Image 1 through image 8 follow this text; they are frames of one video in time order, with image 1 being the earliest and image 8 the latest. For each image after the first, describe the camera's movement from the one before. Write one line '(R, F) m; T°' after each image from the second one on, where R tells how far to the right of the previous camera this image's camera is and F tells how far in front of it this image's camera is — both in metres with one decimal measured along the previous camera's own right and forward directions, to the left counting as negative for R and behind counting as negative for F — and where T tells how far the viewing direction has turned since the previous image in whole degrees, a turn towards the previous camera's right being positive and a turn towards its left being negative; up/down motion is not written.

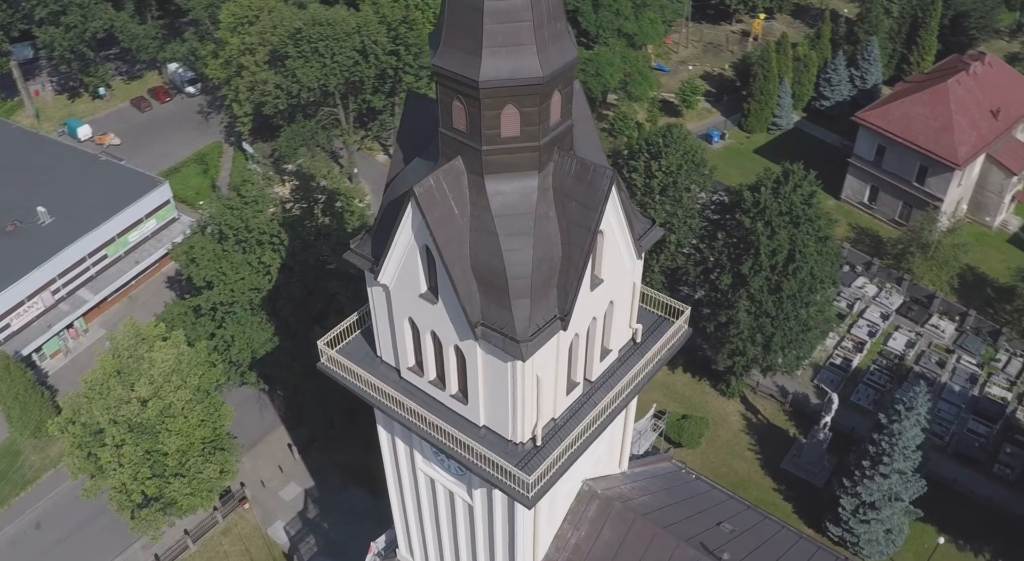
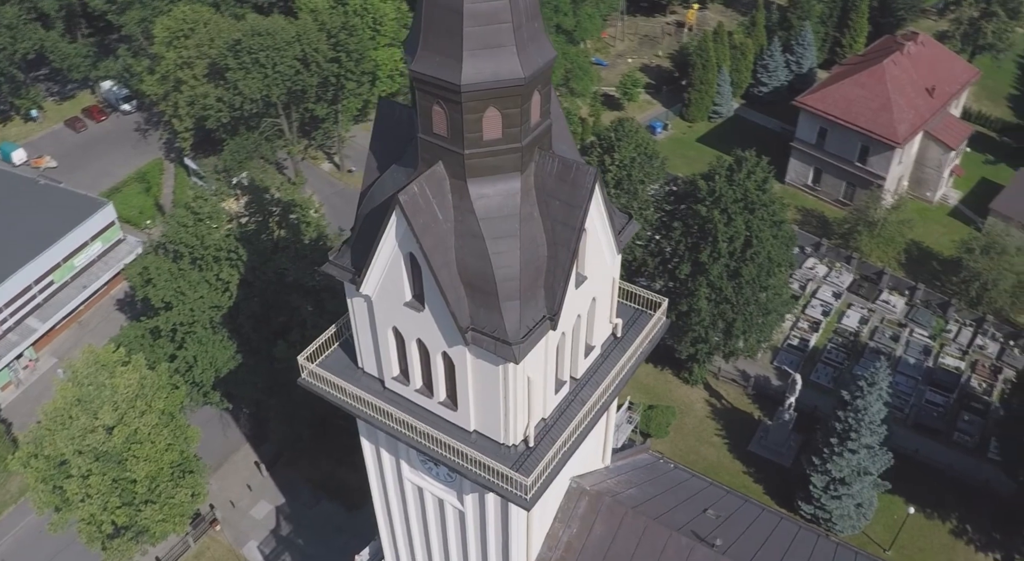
(-0.5, +0.1) m; +3°
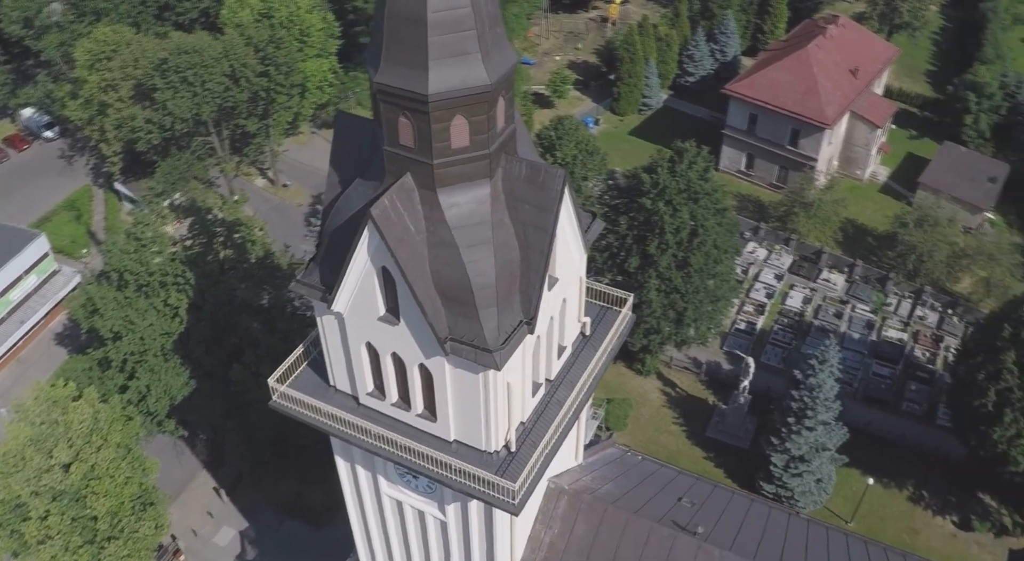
(-0.4, 0.0) m; +4°
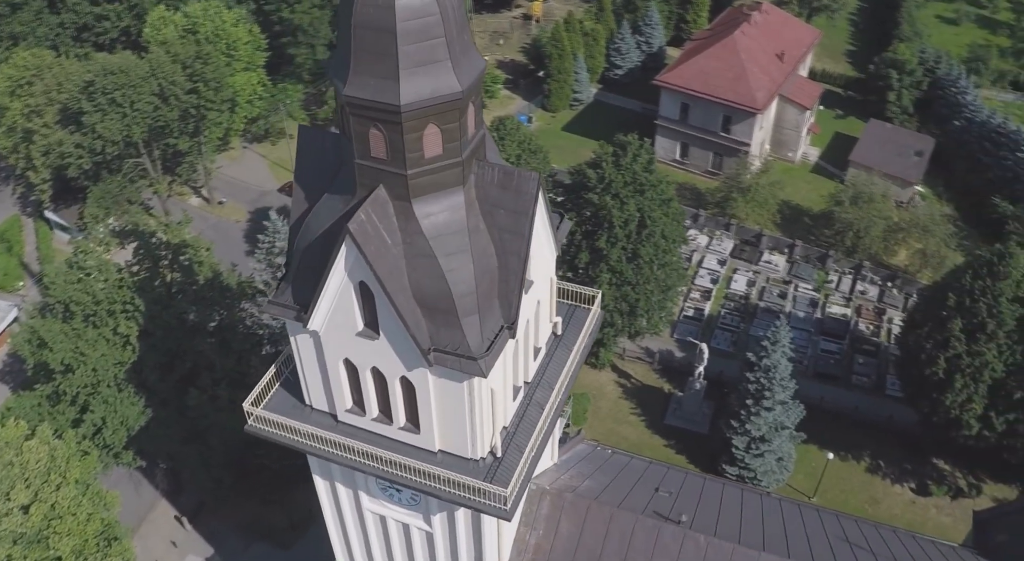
(-0.5, 0.0) m; +4°
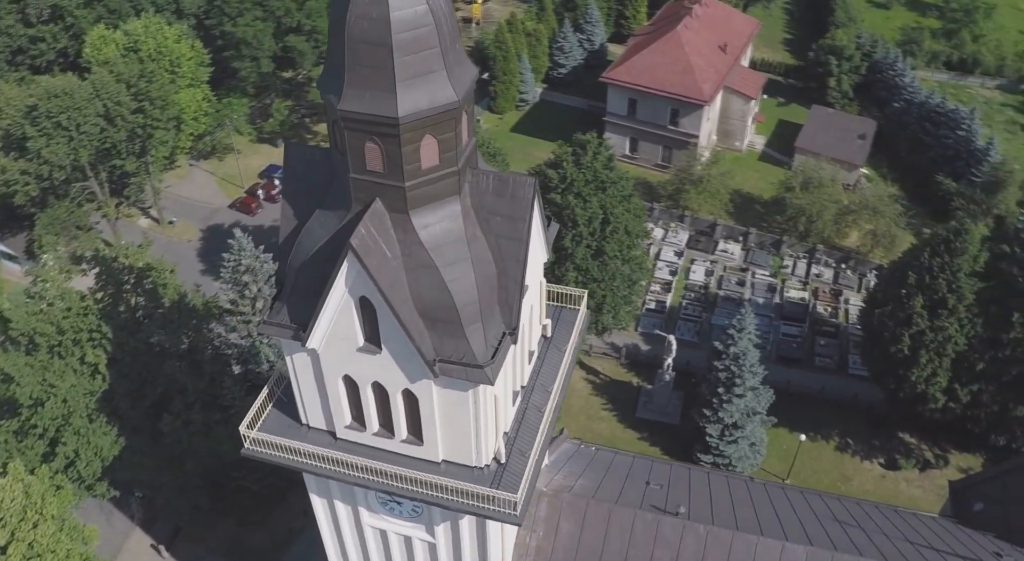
(-0.6, 0.0) m; +3°
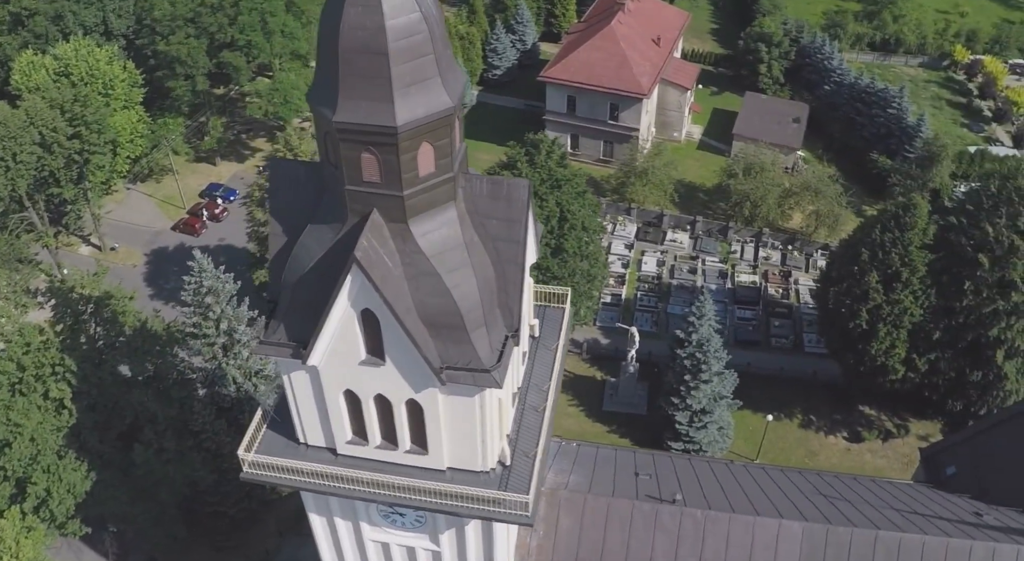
(-0.7, 0.0) m; +4°
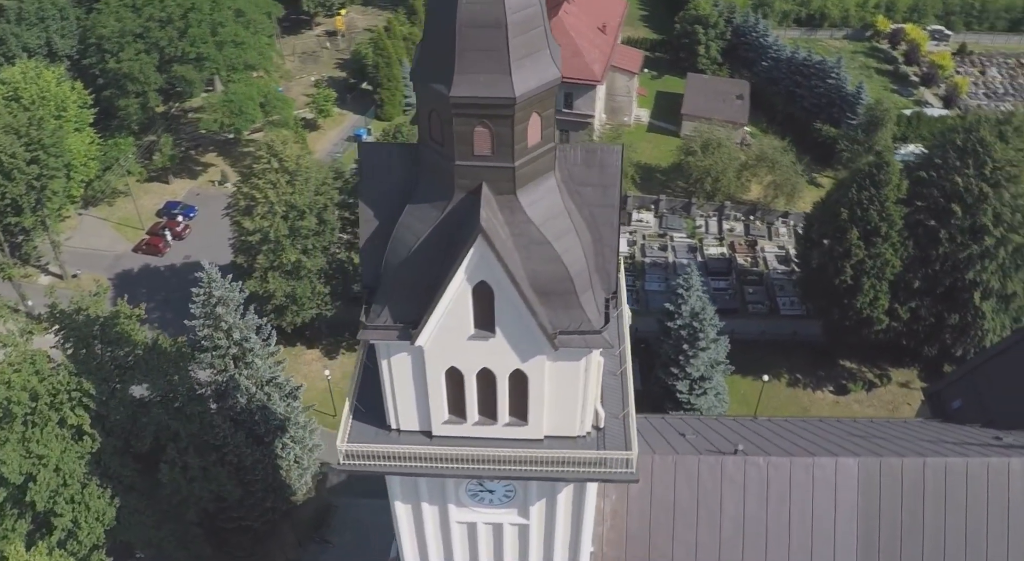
(-2.2, -0.3) m; +4°
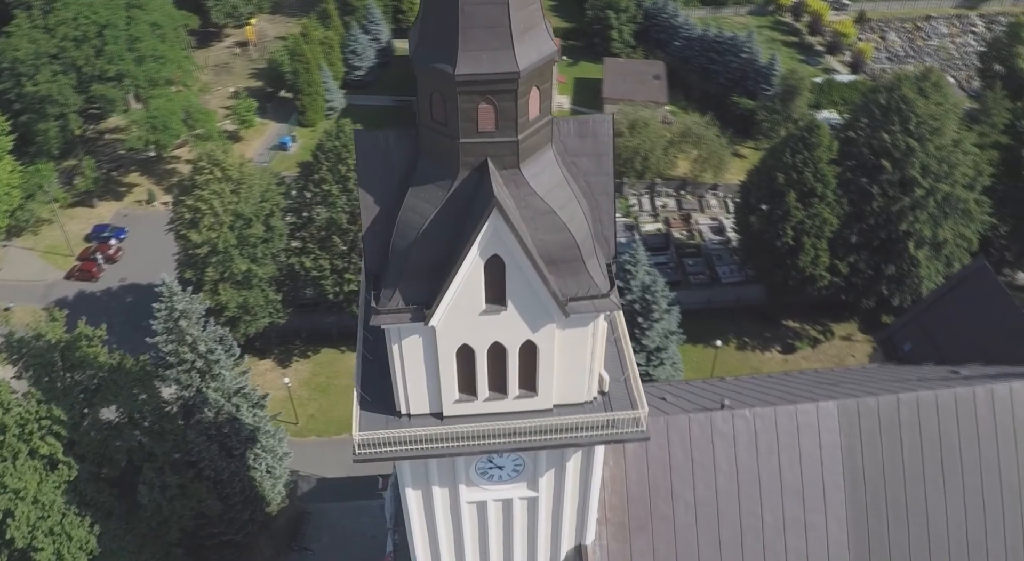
(-1.1, -0.4) m; +5°
